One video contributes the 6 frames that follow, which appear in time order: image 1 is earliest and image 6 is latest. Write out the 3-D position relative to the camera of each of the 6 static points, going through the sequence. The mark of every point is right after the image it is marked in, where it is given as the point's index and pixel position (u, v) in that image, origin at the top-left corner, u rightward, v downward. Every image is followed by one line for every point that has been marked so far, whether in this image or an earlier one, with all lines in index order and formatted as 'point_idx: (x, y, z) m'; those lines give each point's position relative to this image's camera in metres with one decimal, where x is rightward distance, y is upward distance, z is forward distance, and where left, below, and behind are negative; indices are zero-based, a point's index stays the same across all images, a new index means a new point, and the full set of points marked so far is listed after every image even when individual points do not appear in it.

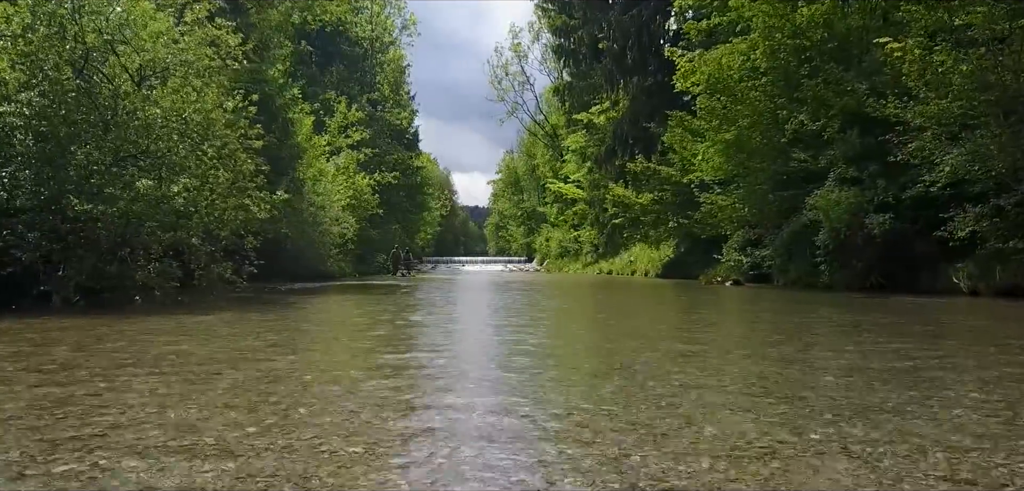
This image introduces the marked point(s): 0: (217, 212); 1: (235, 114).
0: (-5.4, +0.6, +13.9) m
1: (-6.4, +2.9, +17.7) m
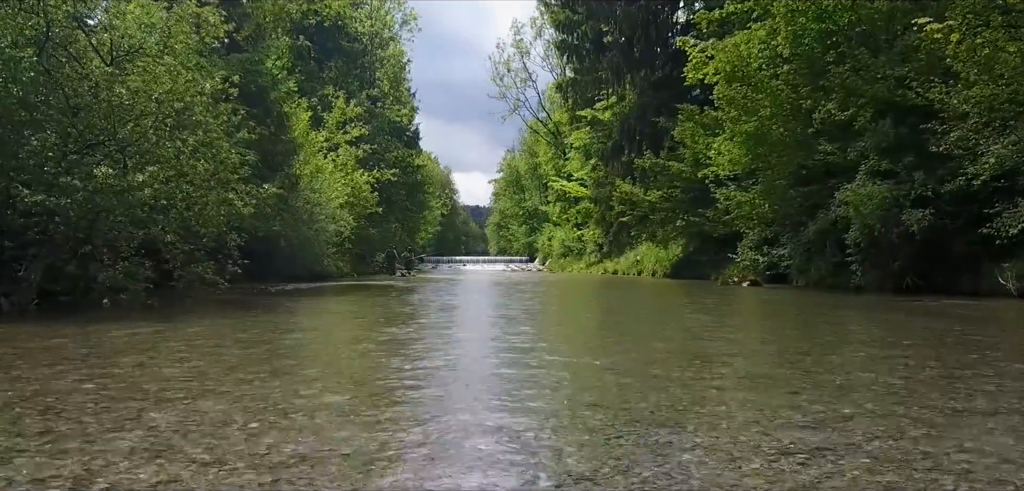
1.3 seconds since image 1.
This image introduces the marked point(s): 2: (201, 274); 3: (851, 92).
0: (-5.2, +0.6, +12.6) m
1: (-6.3, +2.9, +16.4) m
2: (-5.2, -0.5, +12.9) m
3: (+7.9, +3.5, +18.0) m
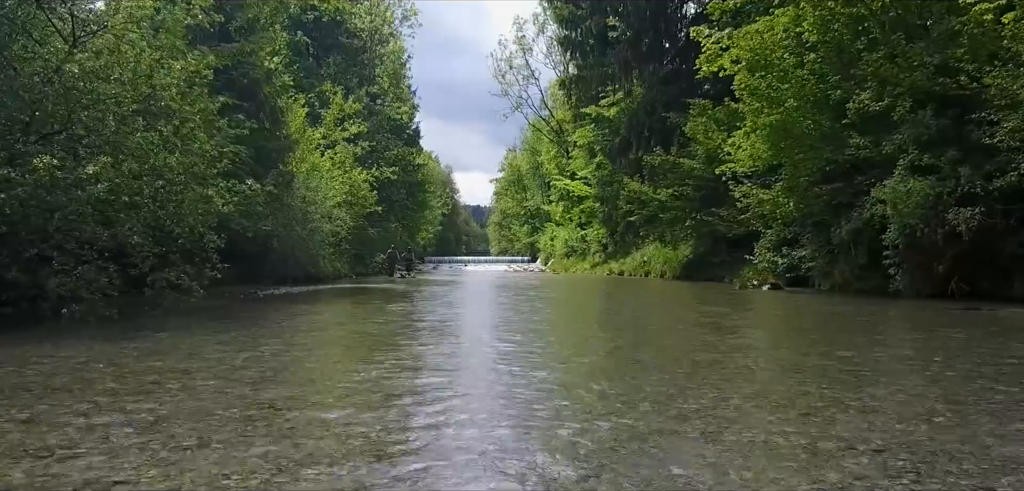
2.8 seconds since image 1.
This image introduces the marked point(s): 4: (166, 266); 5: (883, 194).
0: (-5.1, +0.6, +11.3) m
1: (-6.1, +2.9, +15.1) m
2: (-5.0, -0.5, +11.6) m
3: (+8.0, +3.5, +16.7) m
4: (-5.3, -0.3, +12.0) m
5: (+7.4, +1.0, +15.4) m
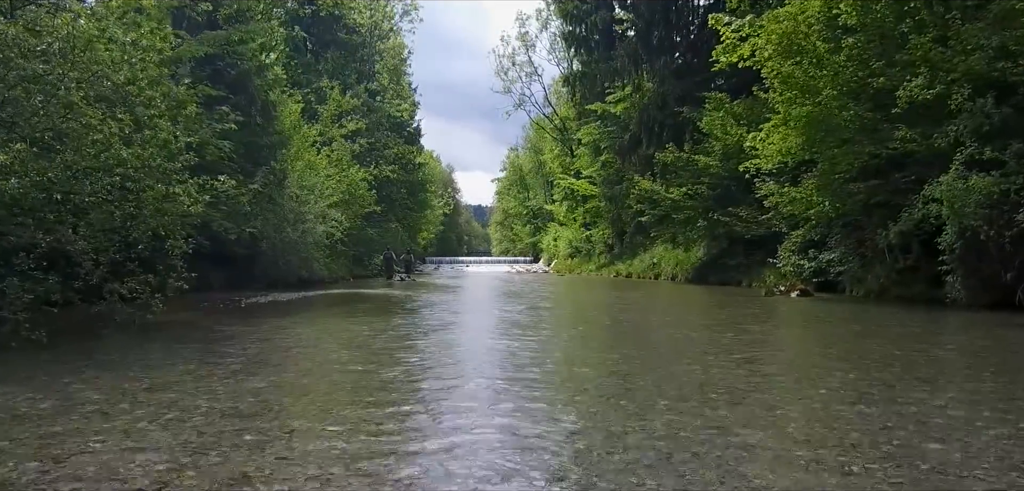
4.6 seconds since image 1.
0: (-4.9, +0.5, +9.6) m
1: (-5.9, +2.8, +13.4) m
2: (-4.9, -0.6, +9.9) m
3: (+8.2, +3.4, +15.0) m
4: (-5.2, -0.4, +10.3) m
5: (+7.5, +1.0, +13.7) m
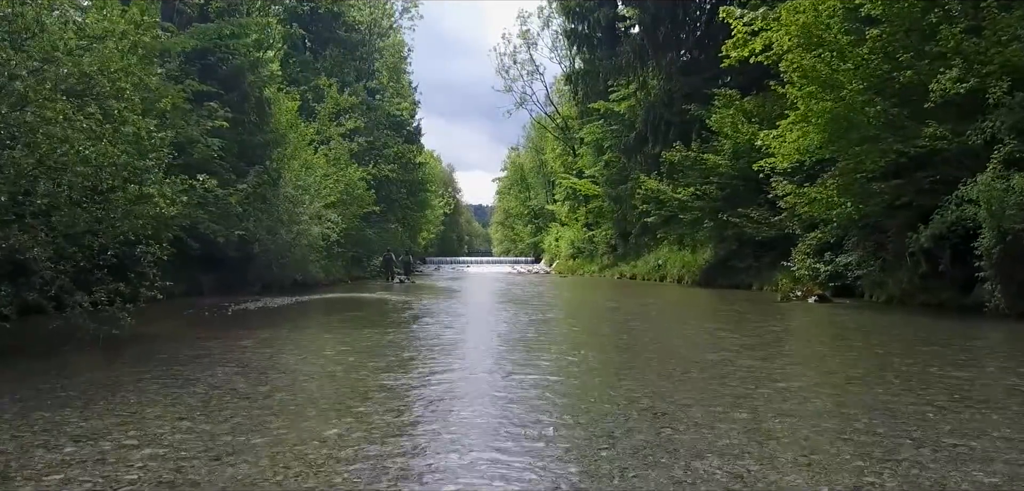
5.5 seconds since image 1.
0: (-4.8, +0.4, +8.7) m
1: (-5.9, +2.7, +12.5) m
2: (-4.8, -0.7, +9.0) m
3: (+8.3, +3.4, +14.0) m
4: (-5.1, -0.4, +9.4) m
5: (+7.6, +0.9, +12.7) m
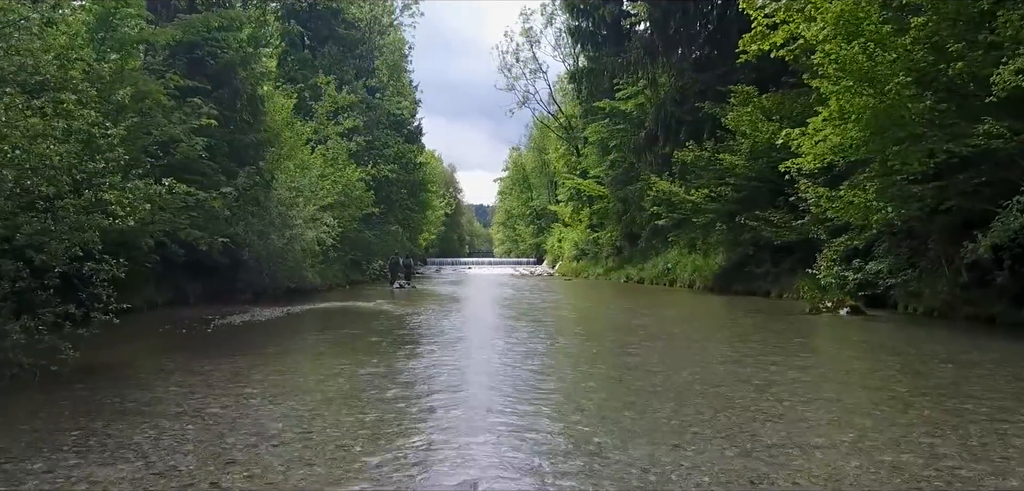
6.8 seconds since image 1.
0: (-4.7, +0.2, +7.3) m
1: (-5.7, +2.6, +11.1) m
2: (-4.6, -0.8, +7.6) m
3: (+8.5, +3.2, +12.6) m
4: (-4.9, -0.6, +8.0) m
5: (+7.8, +0.7, +11.3) m
